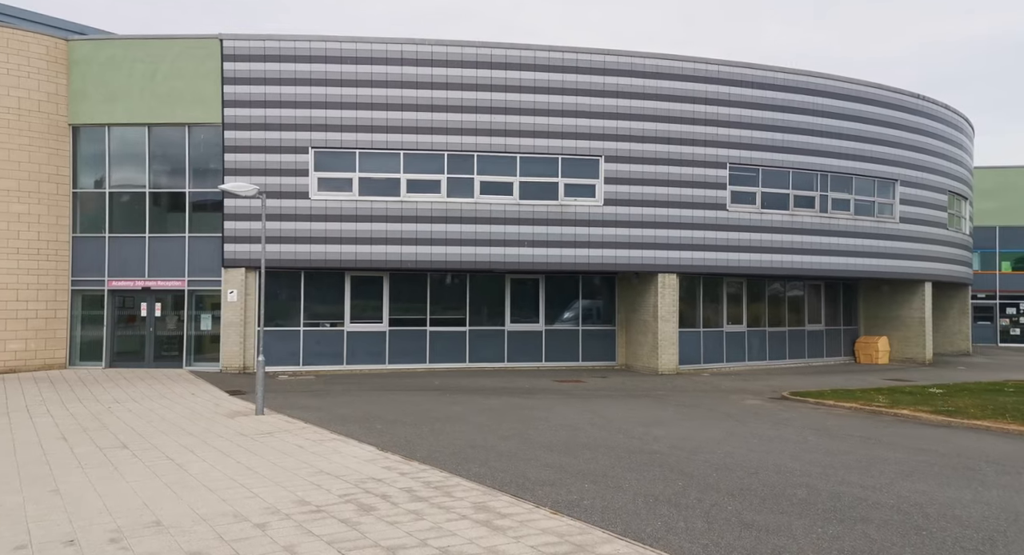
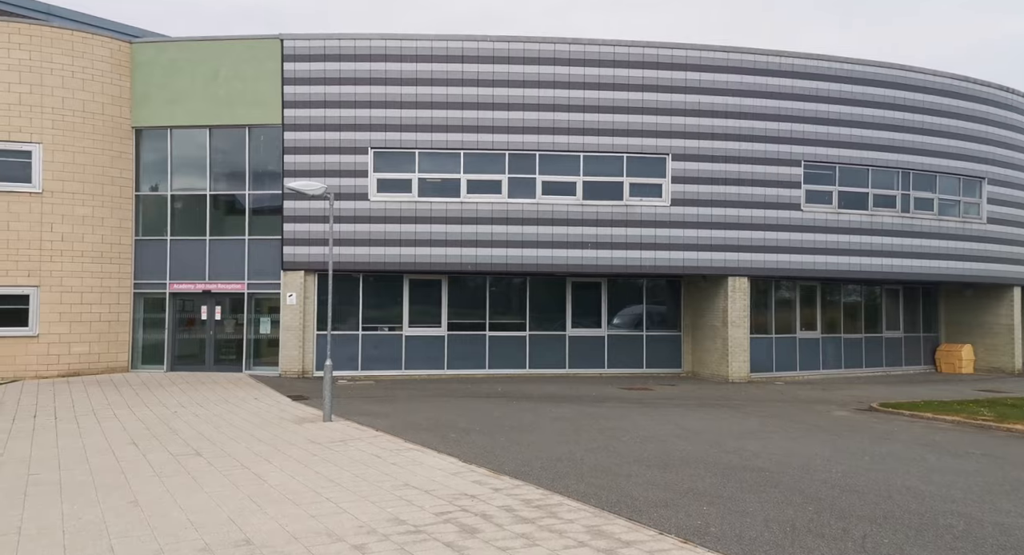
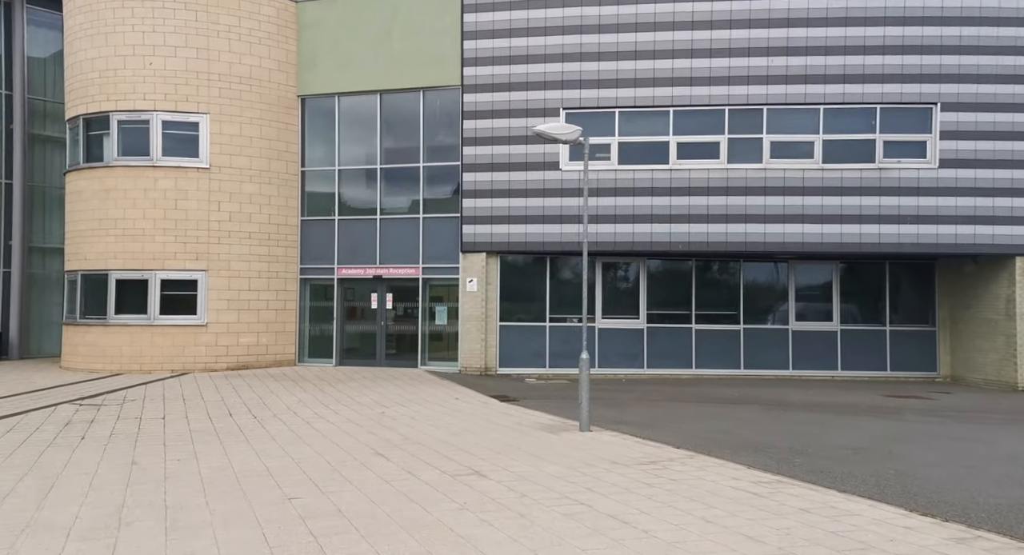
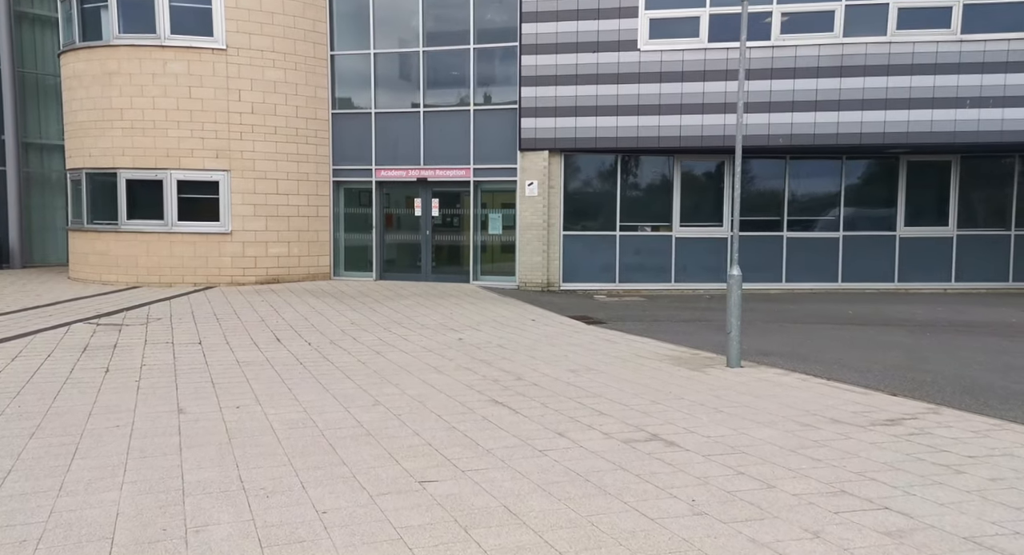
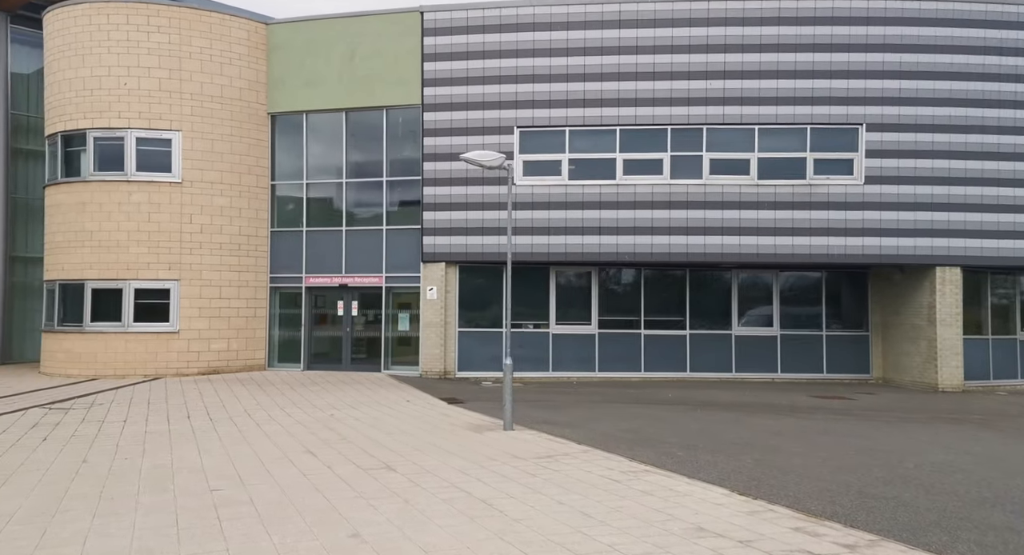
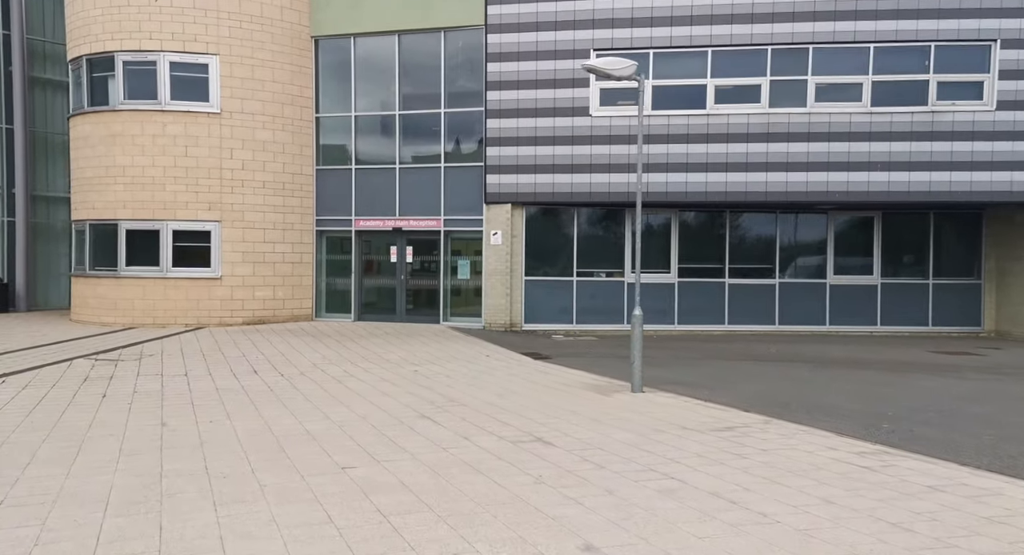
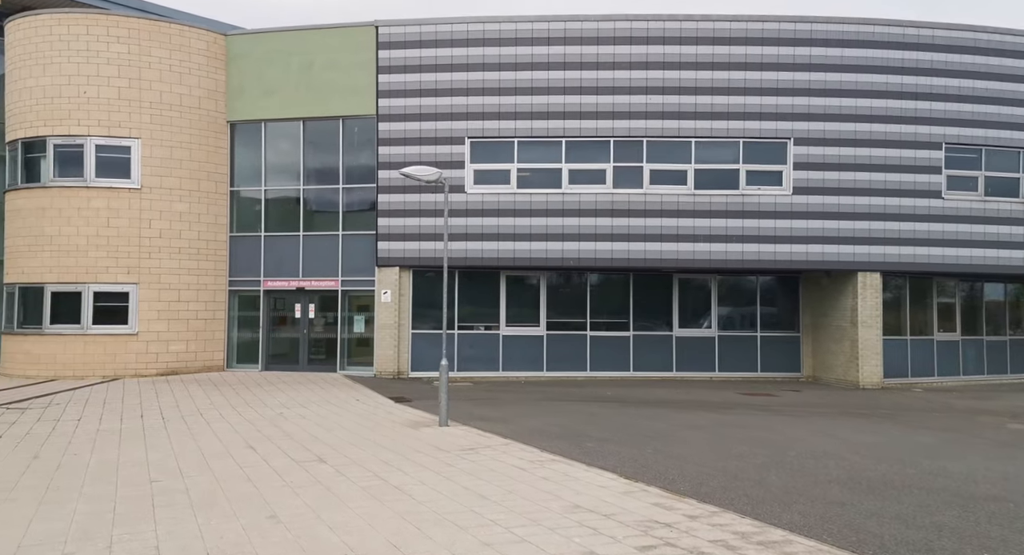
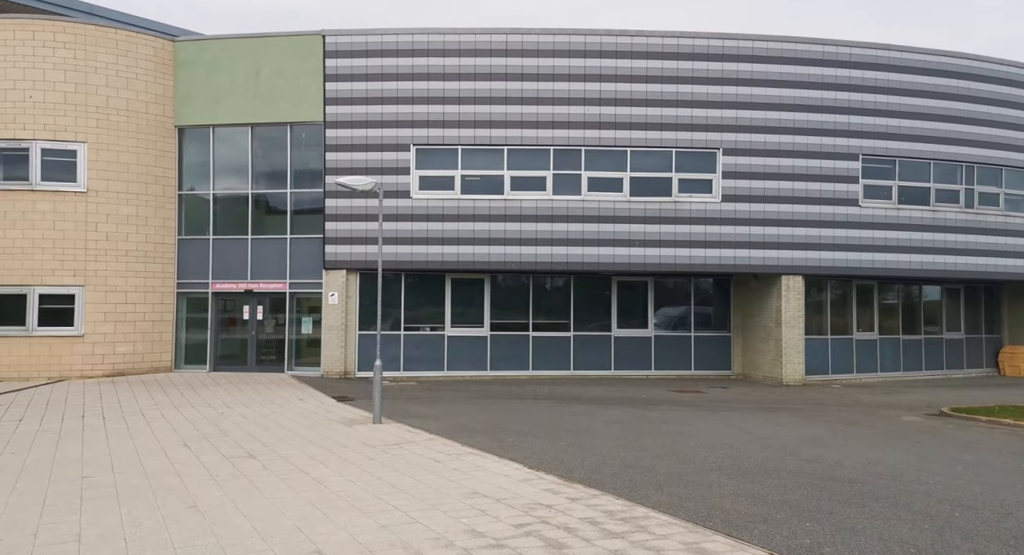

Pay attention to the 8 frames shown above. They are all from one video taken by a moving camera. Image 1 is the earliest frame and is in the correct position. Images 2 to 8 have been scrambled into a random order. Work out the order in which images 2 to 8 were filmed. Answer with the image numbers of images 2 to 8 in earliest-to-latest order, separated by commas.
2, 8, 7, 5, 3, 6, 4
